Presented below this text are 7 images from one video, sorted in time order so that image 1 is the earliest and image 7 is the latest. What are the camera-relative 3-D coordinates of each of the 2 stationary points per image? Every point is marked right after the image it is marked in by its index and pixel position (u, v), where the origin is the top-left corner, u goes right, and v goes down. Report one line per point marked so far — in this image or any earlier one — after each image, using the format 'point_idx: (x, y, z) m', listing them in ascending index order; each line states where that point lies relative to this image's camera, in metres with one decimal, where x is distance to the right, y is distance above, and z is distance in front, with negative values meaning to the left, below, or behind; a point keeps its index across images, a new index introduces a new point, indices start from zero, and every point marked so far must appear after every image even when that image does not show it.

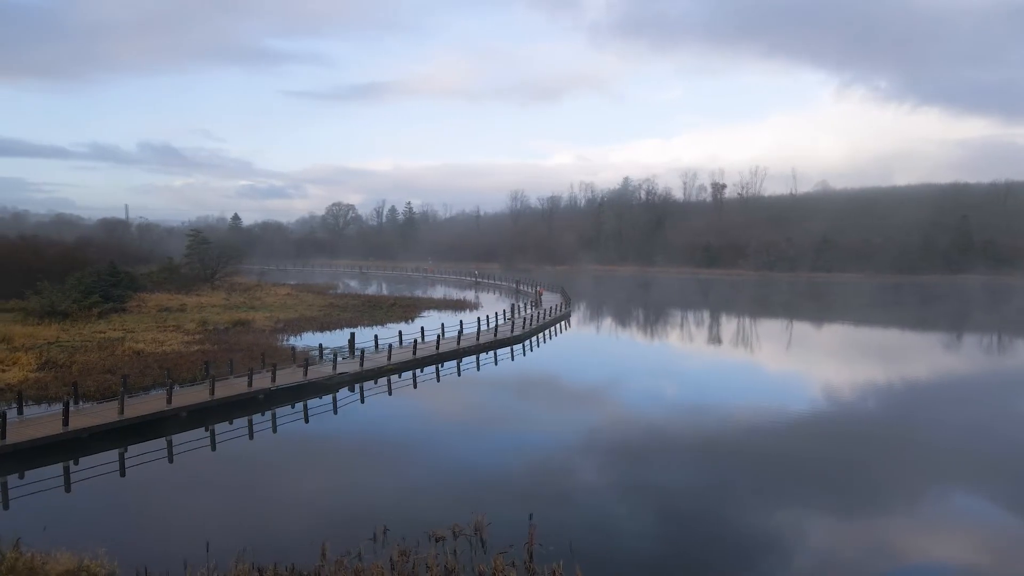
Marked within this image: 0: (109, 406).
0: (-6.5, -1.8, +11.3) m
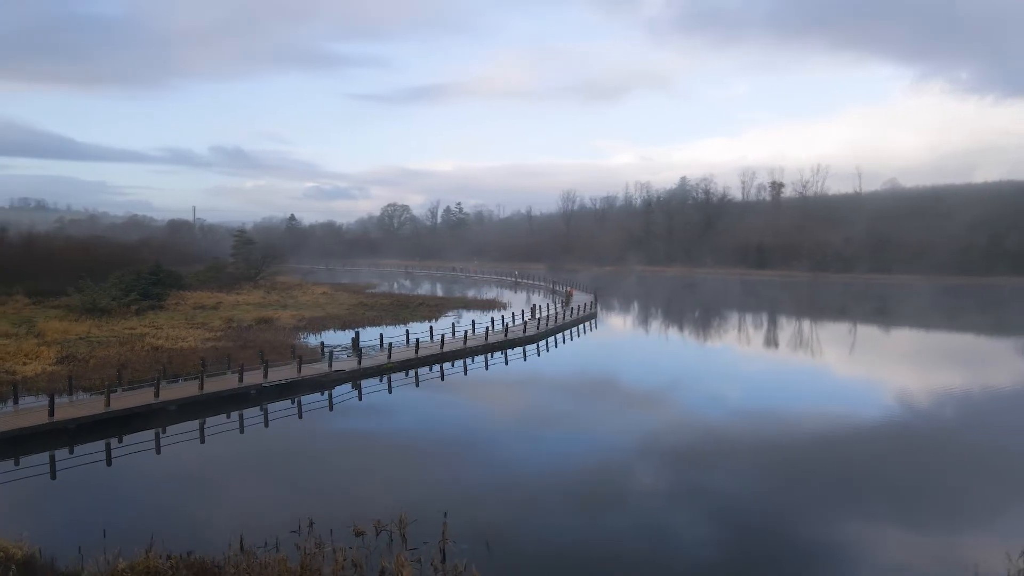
0: (-6.9, -1.8, +11.8) m
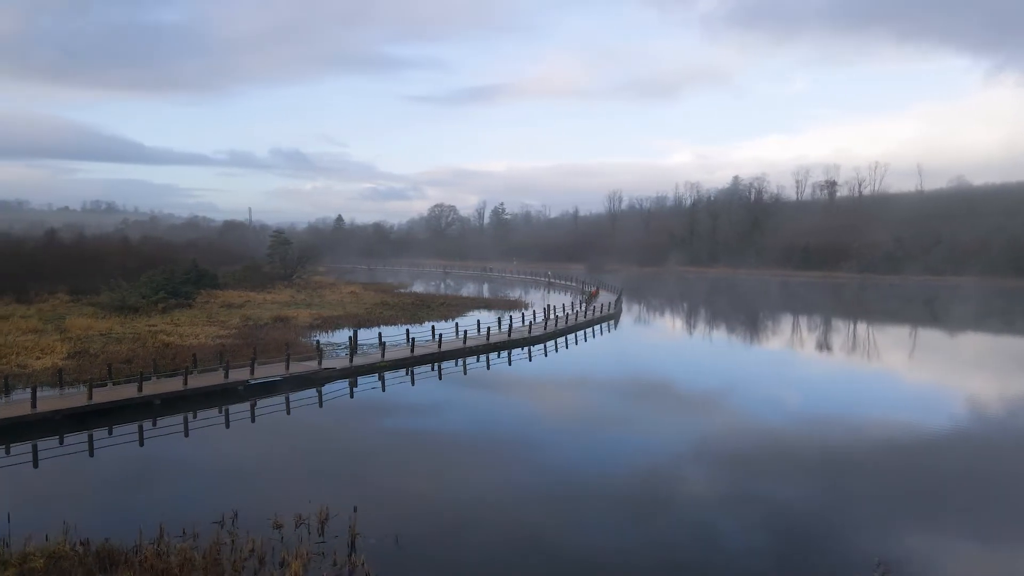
0: (-7.3, -1.8, +12.4) m
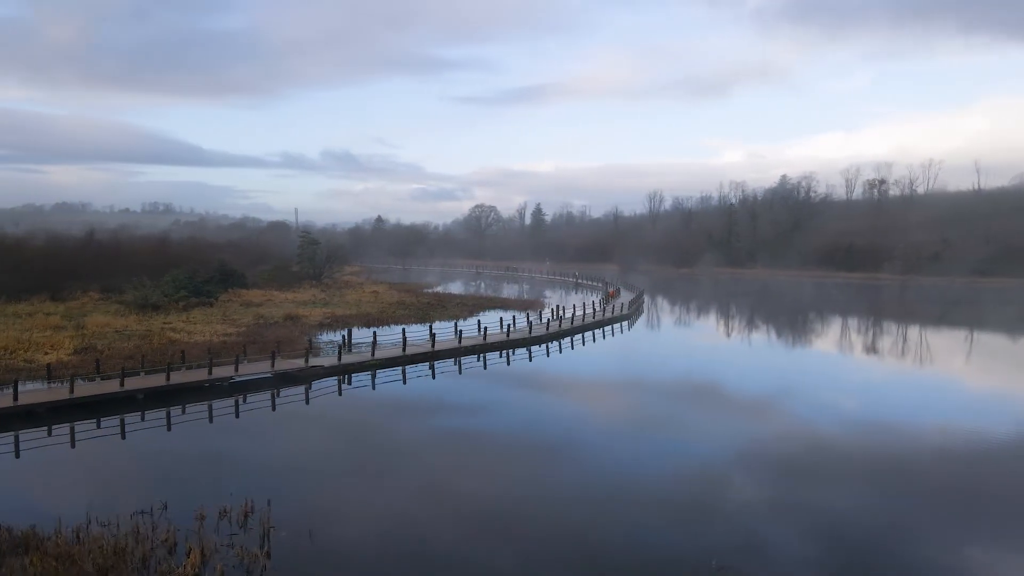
0: (-7.8, -1.7, +12.9) m
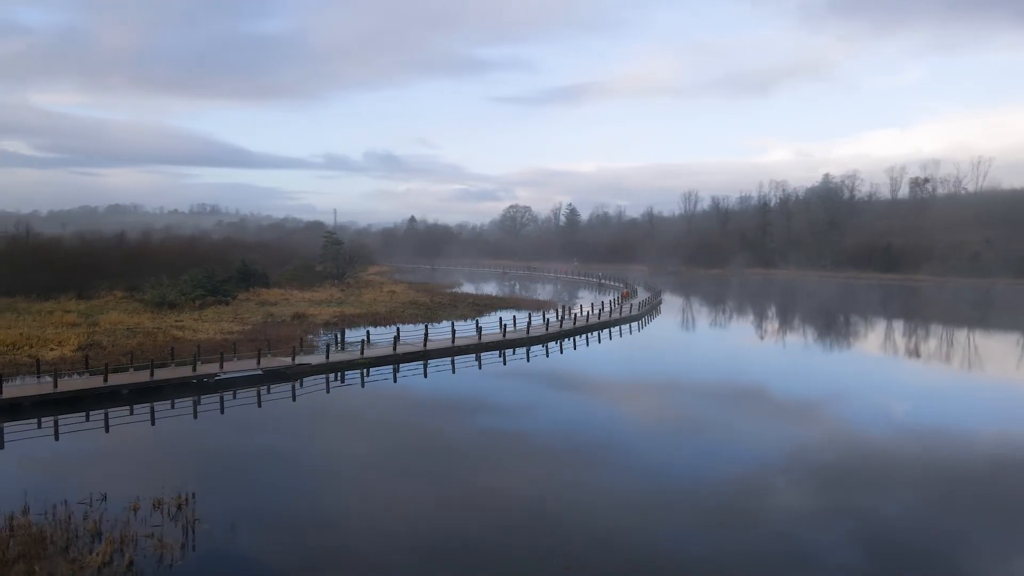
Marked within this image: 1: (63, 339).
0: (-8.3, -1.7, +13.4) m
1: (-11.3, -1.3, +18.4) m
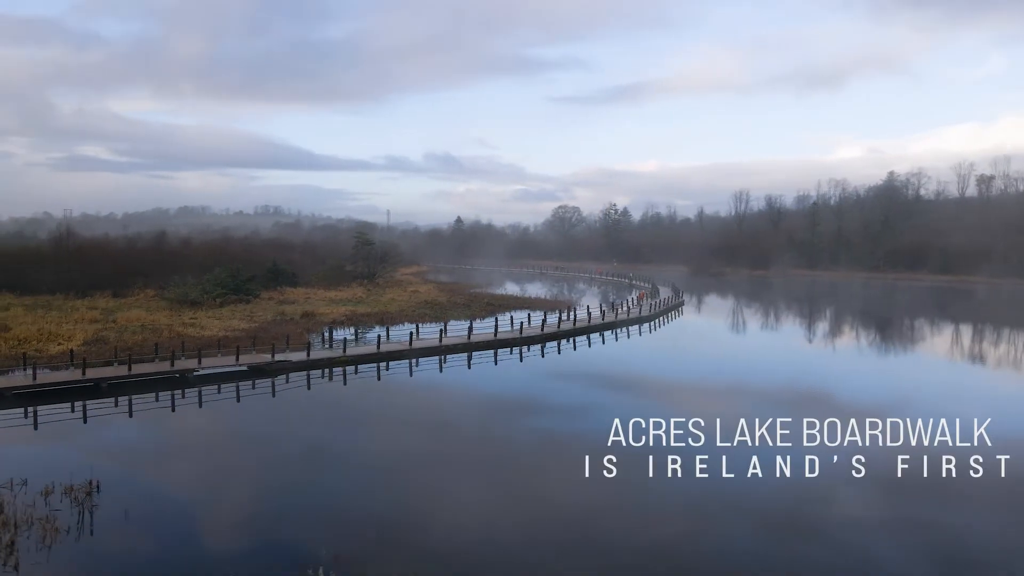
0: (-9.0, -1.7, +14.2) m
1: (-11.7, -1.3, +19.4) m
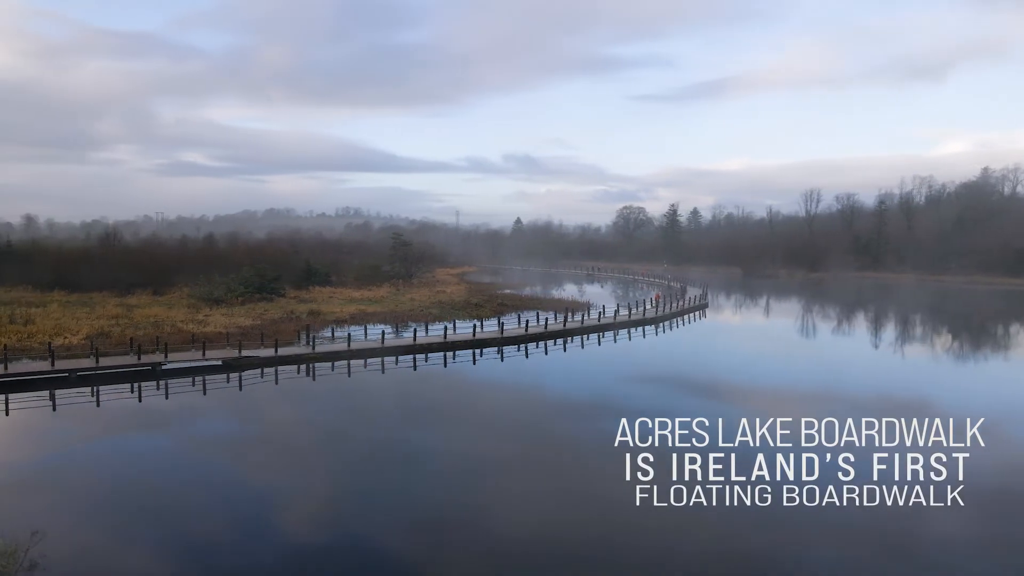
0: (-10.1, -1.6, +15.4) m
1: (-12.3, -1.2, +20.8) m
